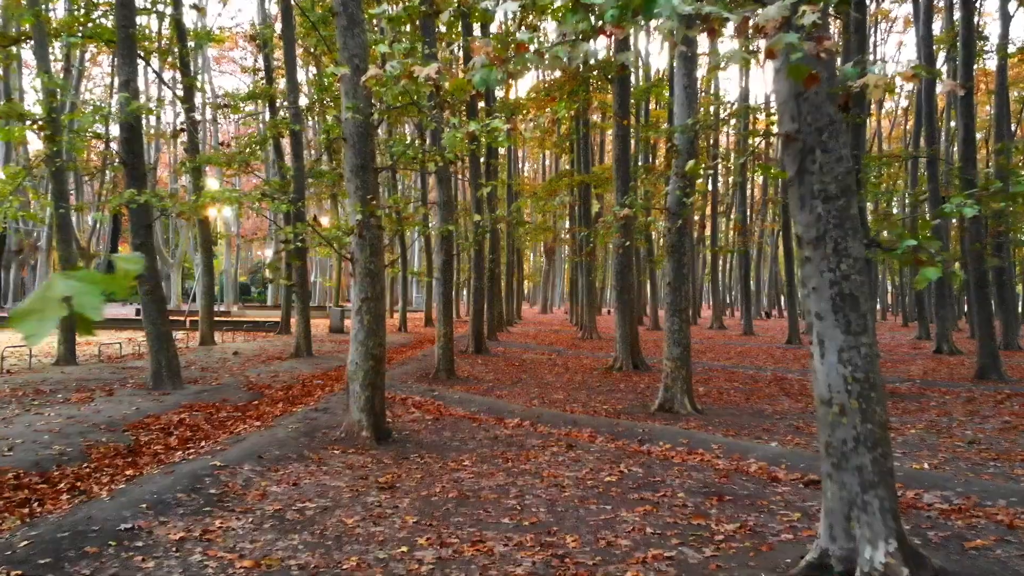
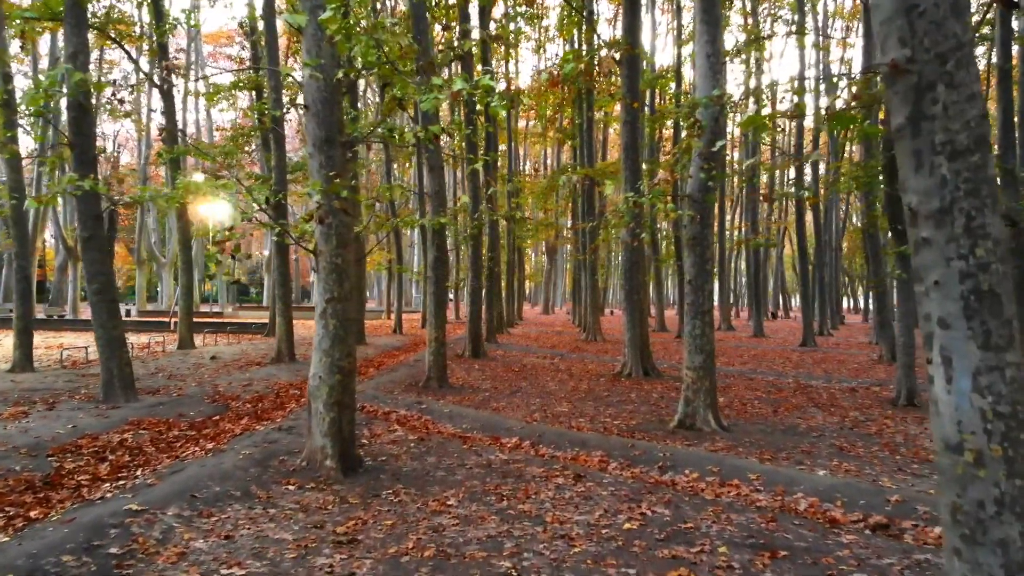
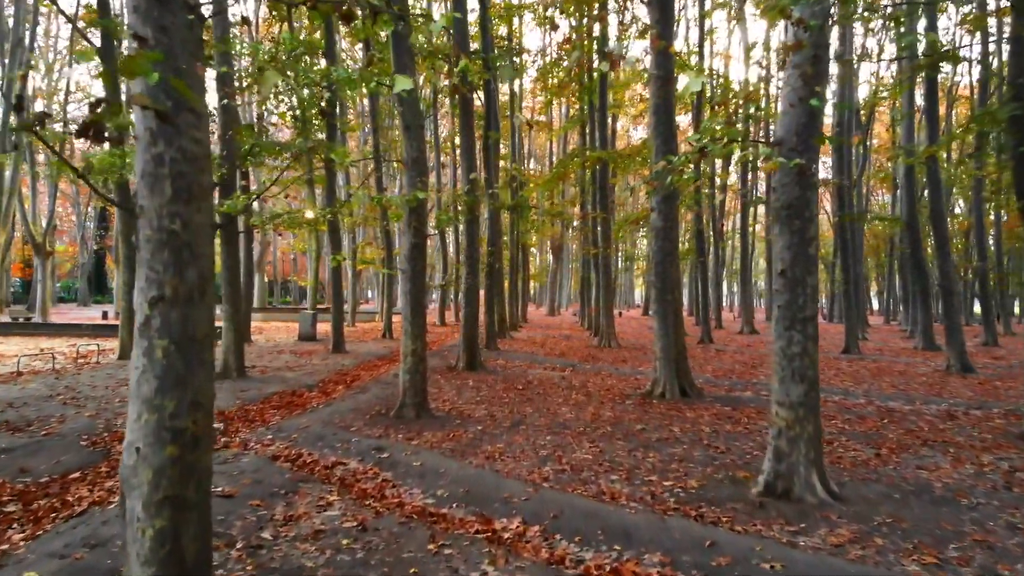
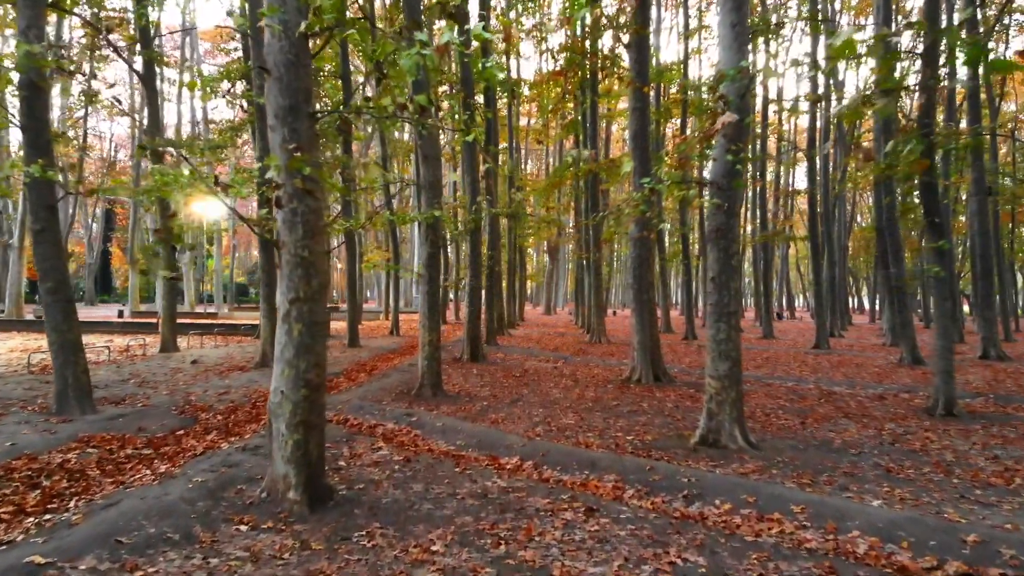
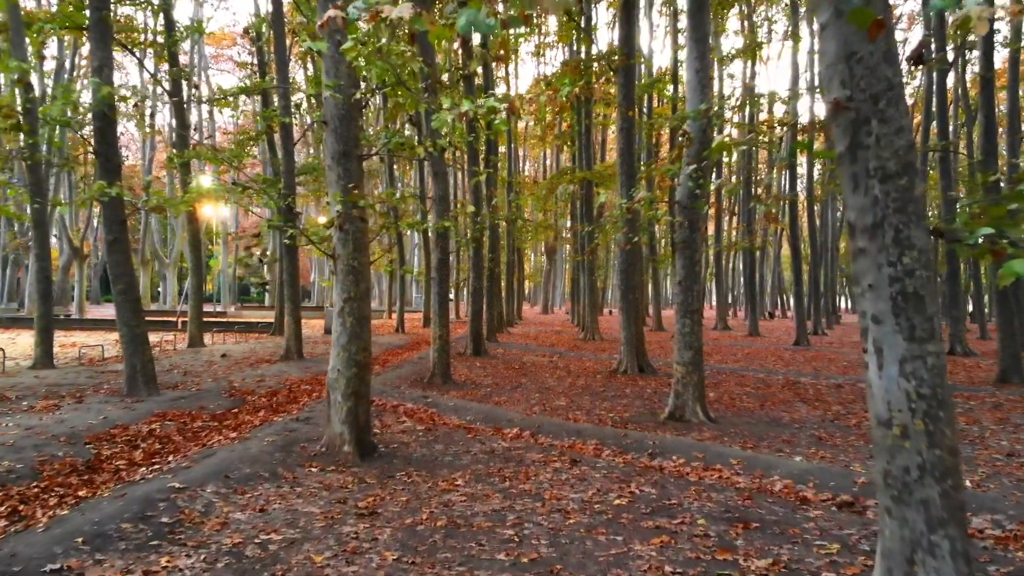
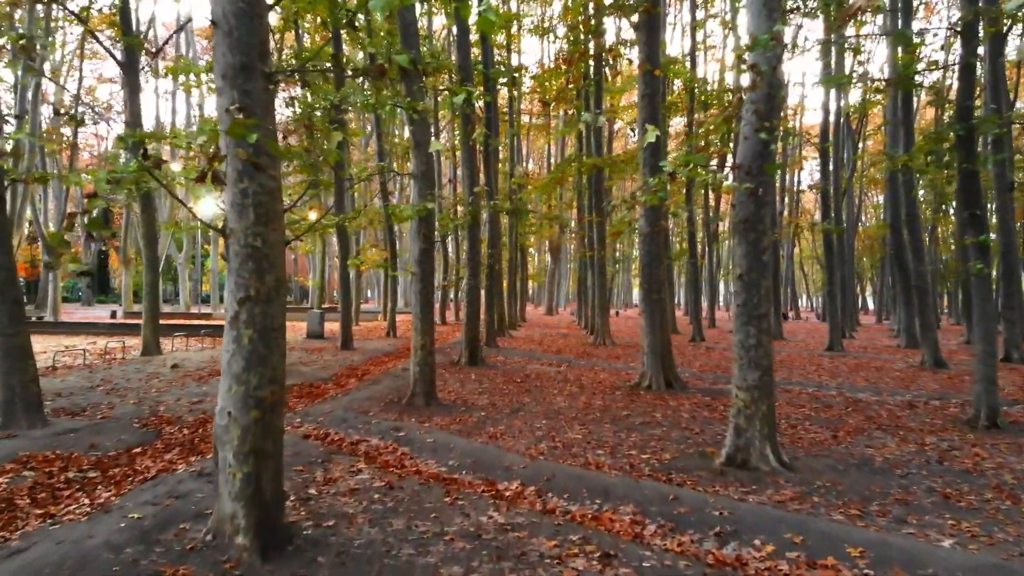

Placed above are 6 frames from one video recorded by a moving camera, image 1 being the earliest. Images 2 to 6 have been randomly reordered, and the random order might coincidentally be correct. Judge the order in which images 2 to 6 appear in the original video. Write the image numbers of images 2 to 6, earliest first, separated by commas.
5, 2, 4, 6, 3
